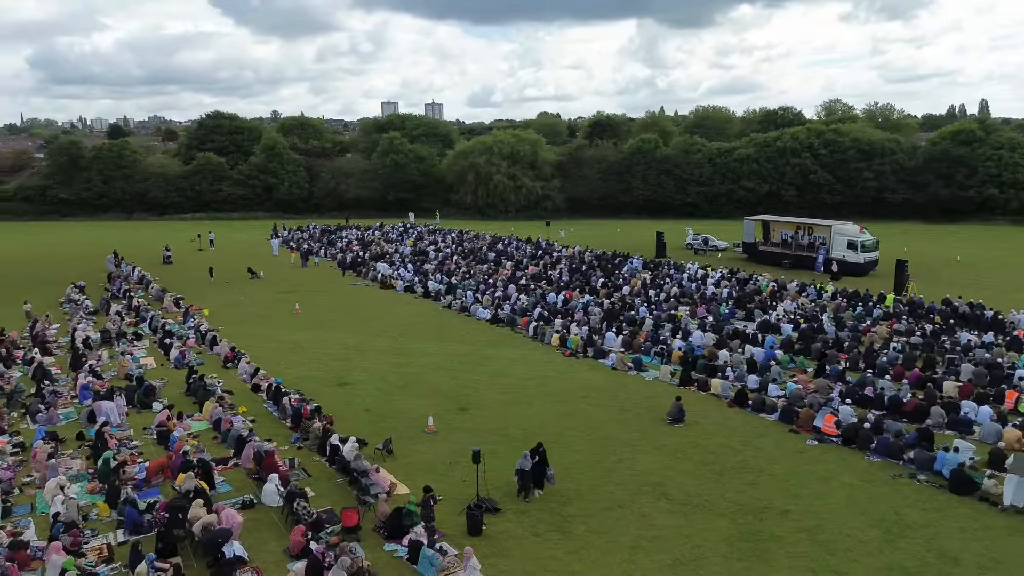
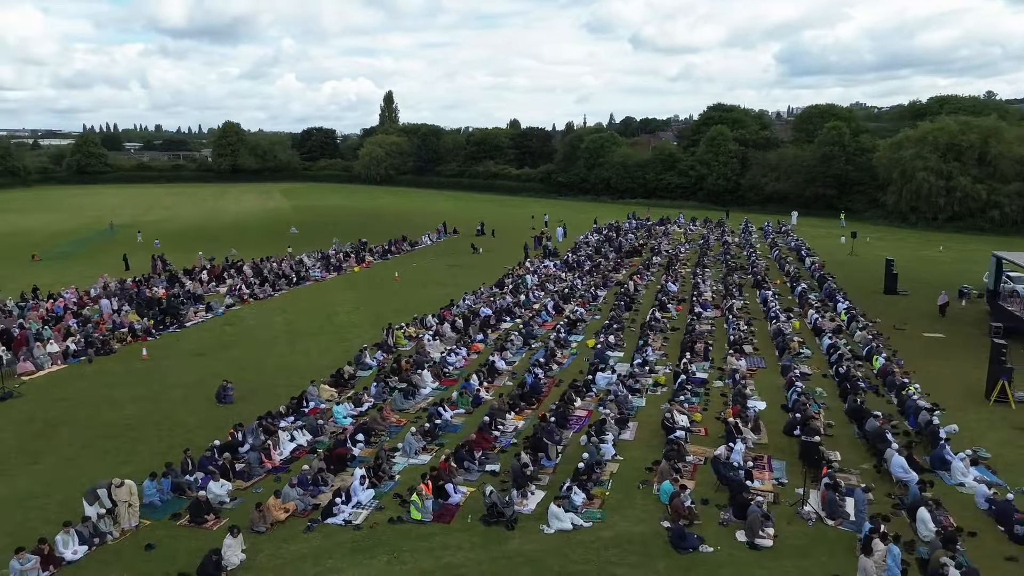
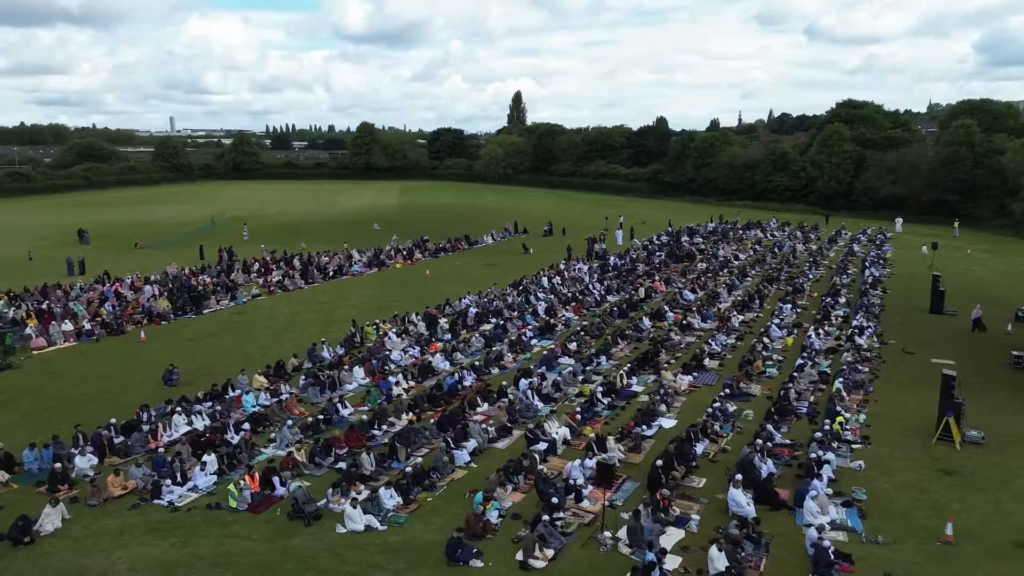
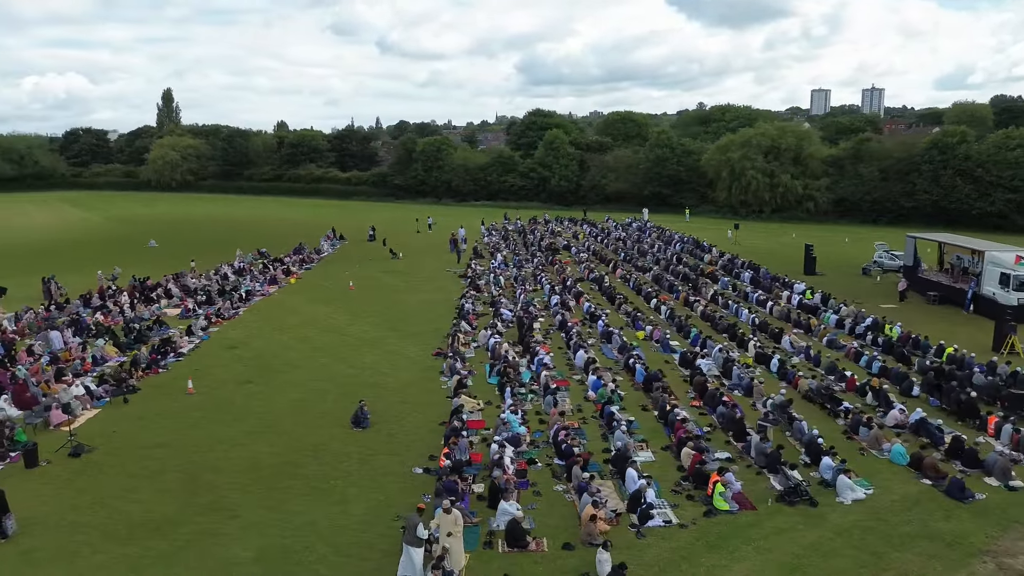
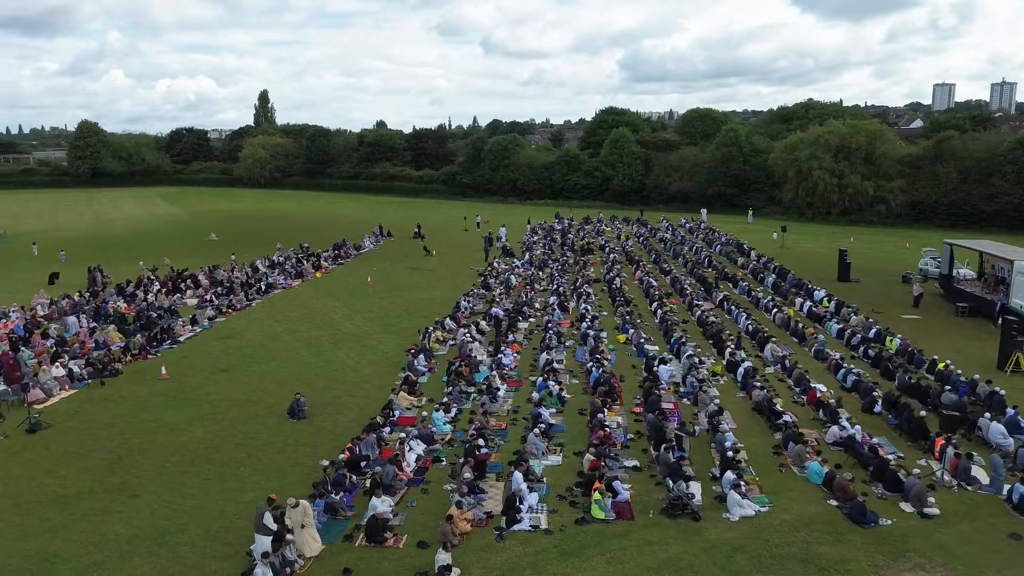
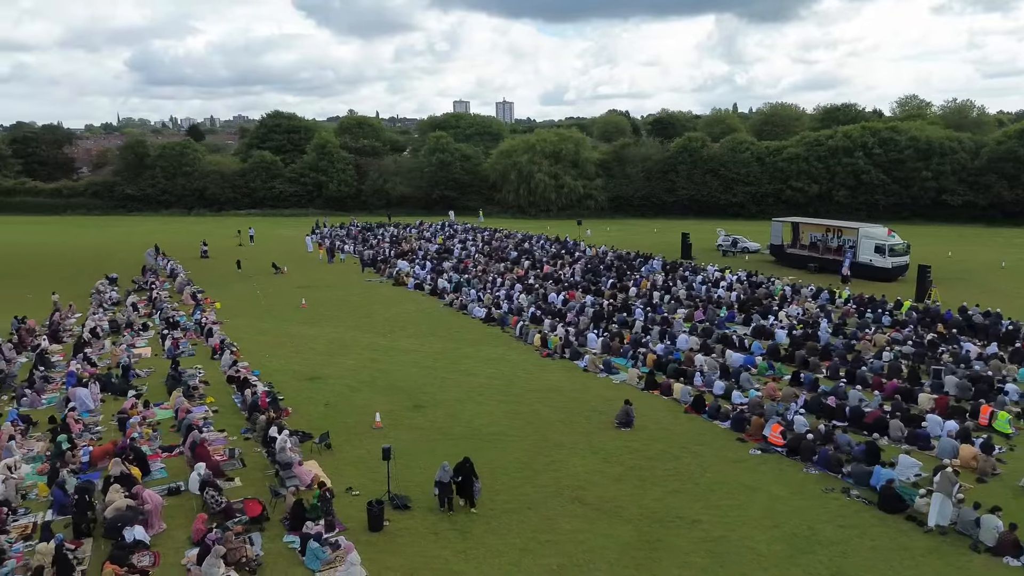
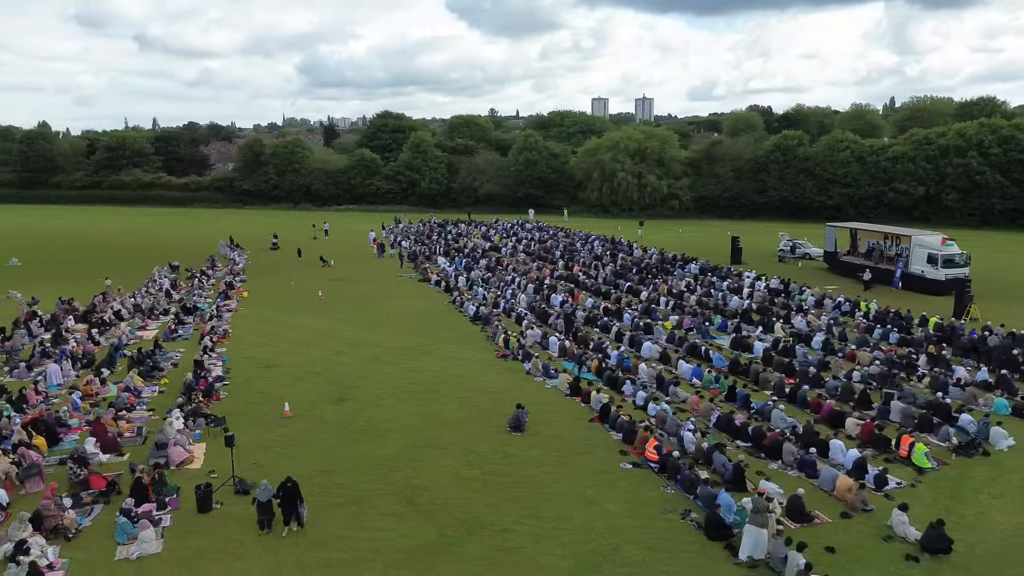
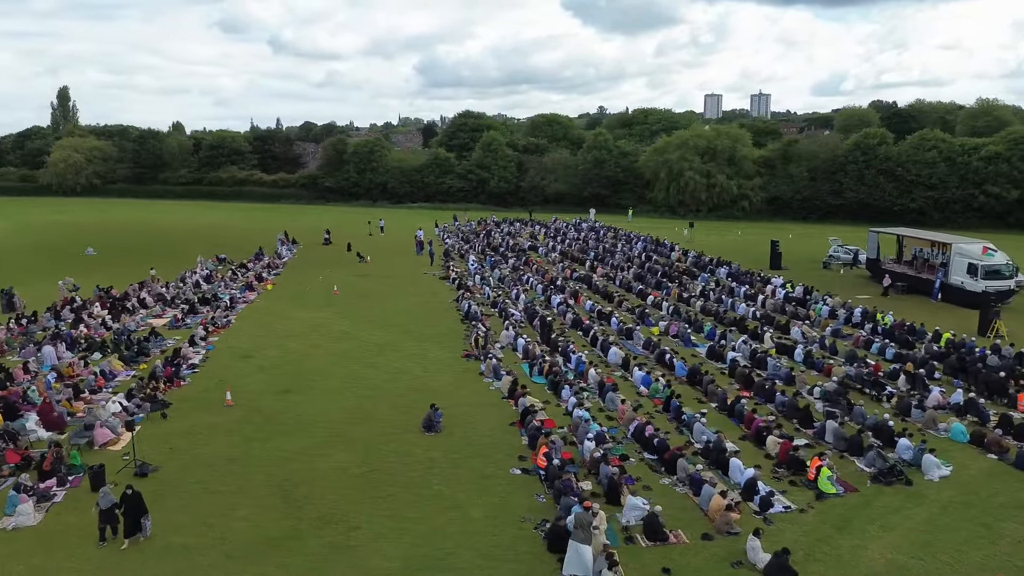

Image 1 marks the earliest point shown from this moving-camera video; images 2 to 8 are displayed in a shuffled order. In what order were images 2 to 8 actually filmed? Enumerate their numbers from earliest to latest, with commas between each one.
6, 7, 8, 4, 5, 2, 3
